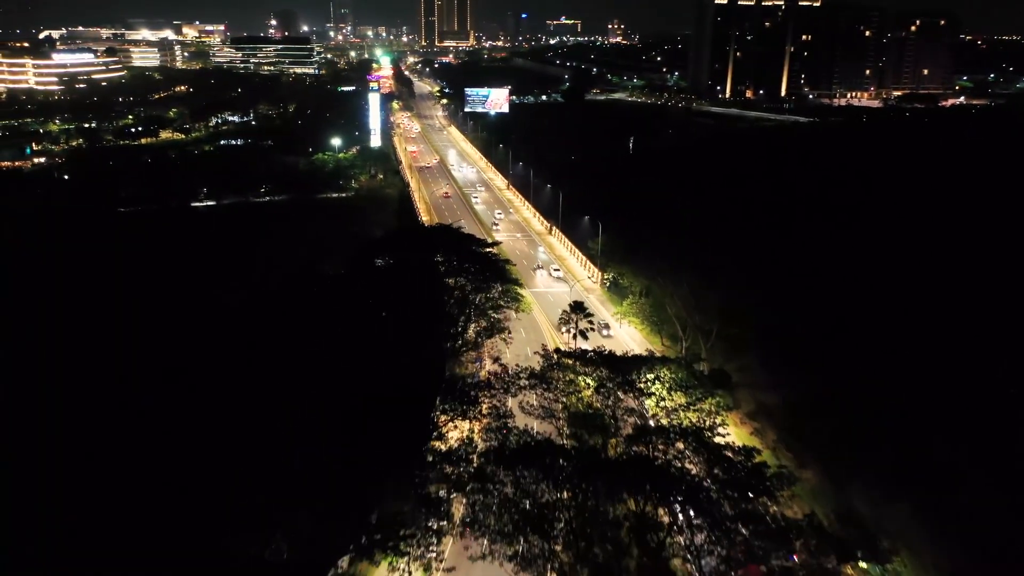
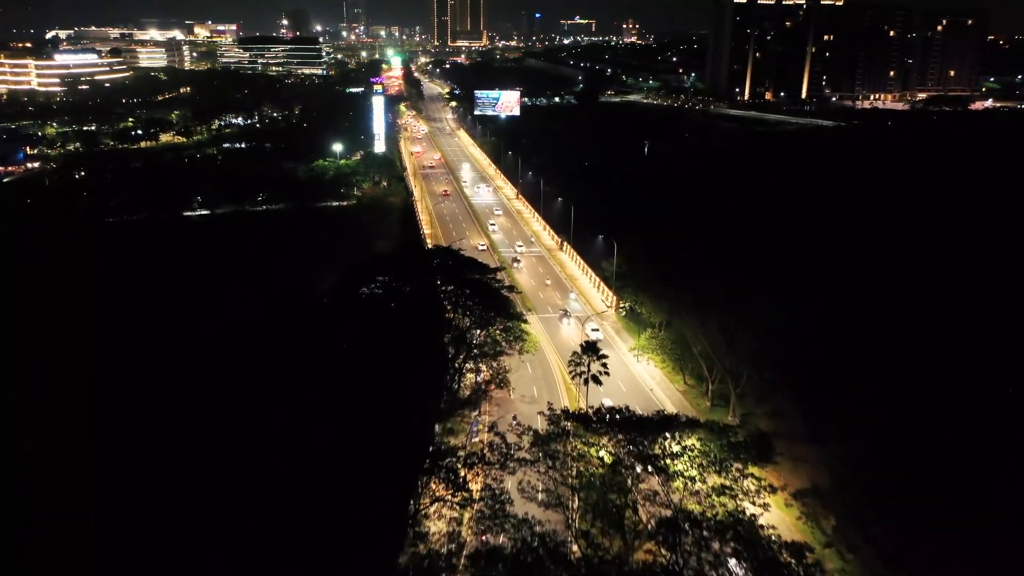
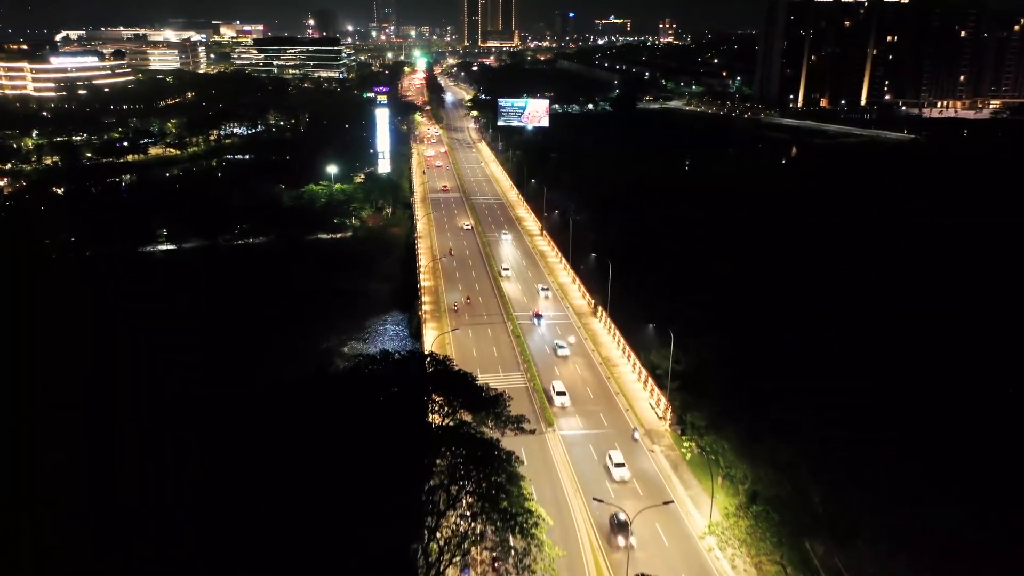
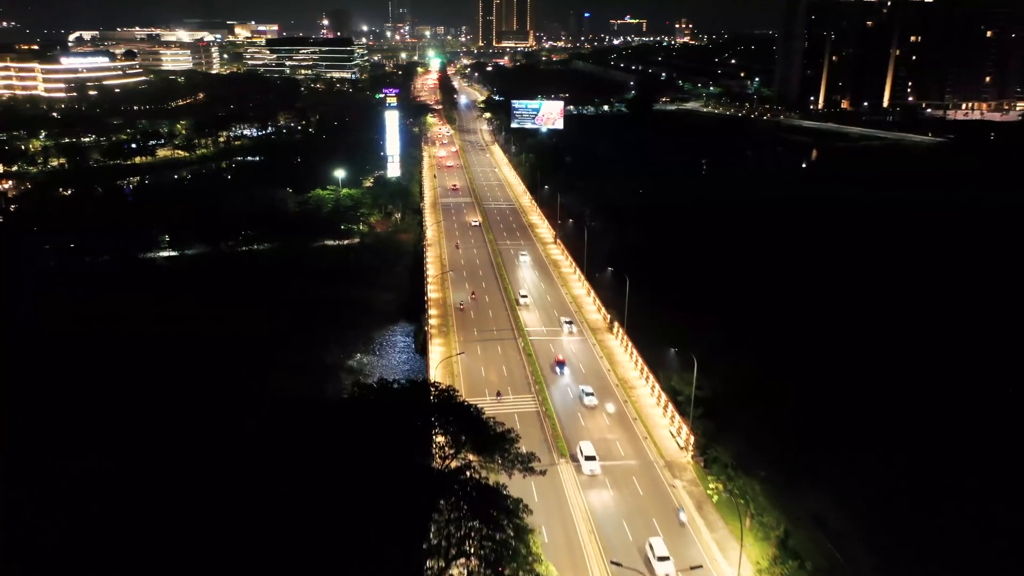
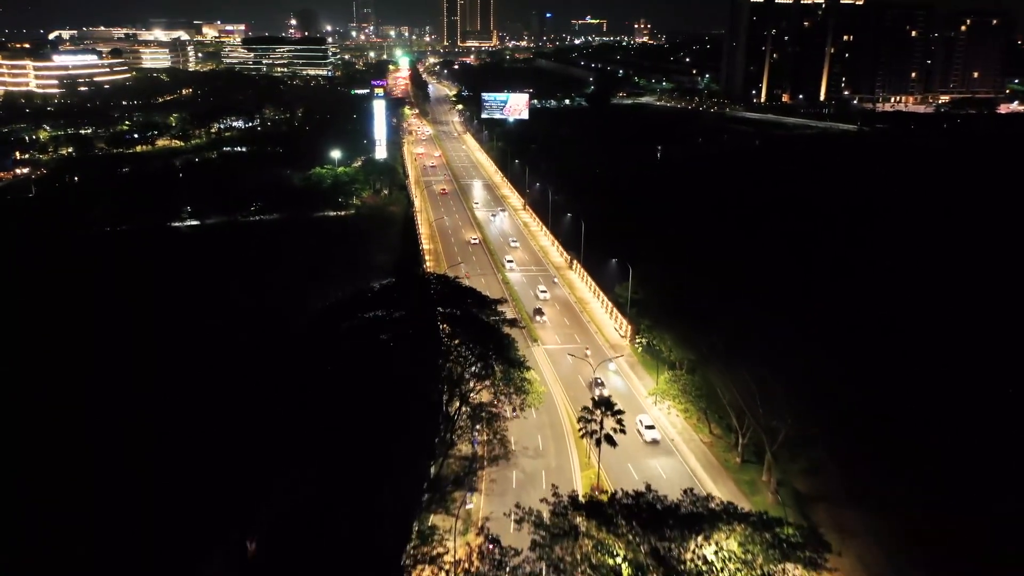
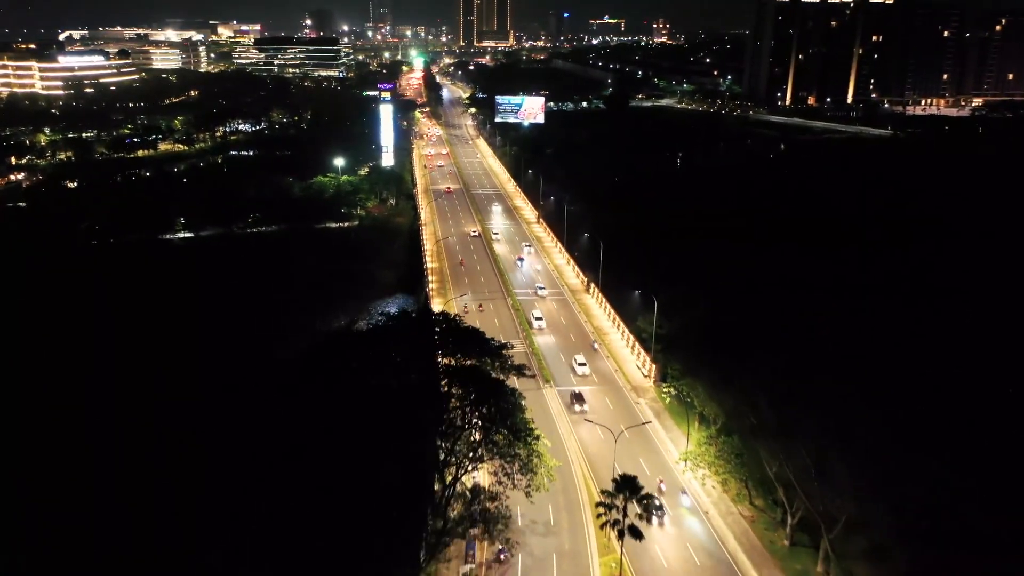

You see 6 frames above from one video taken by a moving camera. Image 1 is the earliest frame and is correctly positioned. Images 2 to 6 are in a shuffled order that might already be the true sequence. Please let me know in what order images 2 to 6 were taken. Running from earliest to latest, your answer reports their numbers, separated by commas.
2, 5, 6, 3, 4
